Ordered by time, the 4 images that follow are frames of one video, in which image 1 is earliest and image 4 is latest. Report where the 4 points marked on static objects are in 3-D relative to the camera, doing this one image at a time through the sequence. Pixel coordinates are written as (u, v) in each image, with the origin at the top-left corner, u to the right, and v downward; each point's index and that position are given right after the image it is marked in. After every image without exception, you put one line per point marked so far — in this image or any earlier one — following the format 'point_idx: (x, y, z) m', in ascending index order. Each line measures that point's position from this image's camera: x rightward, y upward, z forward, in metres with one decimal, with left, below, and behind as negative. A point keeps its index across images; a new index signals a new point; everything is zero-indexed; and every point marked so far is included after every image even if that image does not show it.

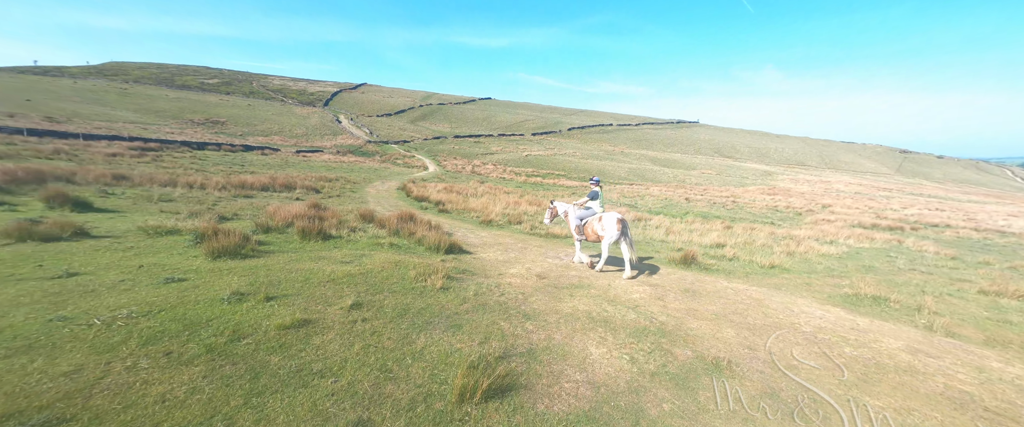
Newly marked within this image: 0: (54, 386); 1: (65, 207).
0: (-3.3, -1.3, +2.7) m
1: (-13.2, +0.2, +10.7) m
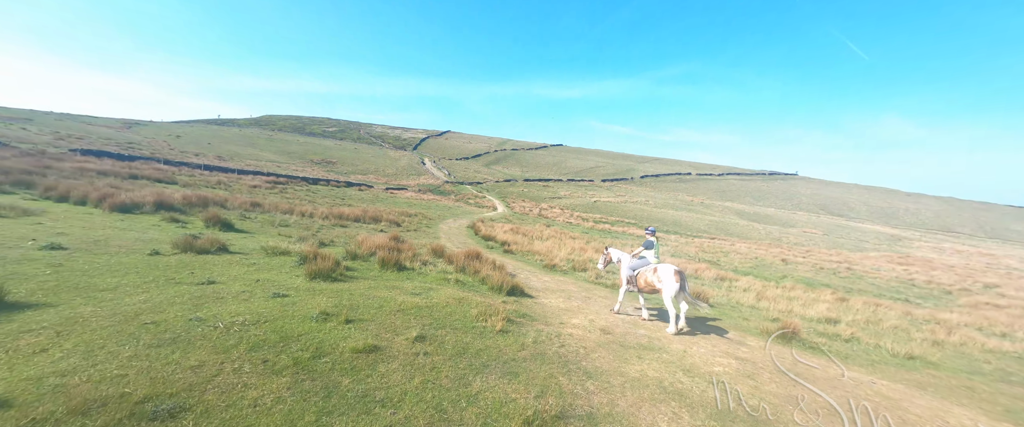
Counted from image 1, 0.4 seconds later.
0: (-2.9, -1.4, +3.1) m
1: (-10.9, -0.4, +13.1) m
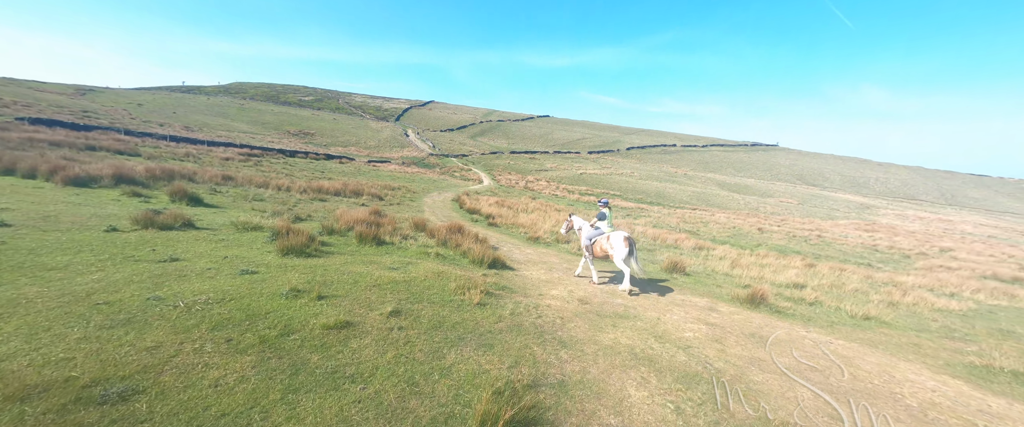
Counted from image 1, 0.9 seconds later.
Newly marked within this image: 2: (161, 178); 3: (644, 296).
0: (-3.1, -1.2, +3.0) m
1: (-11.6, +0.5, +12.5) m
2: (-16.2, +1.6, +16.7) m
3: (+2.8, -1.8, +7.6) m
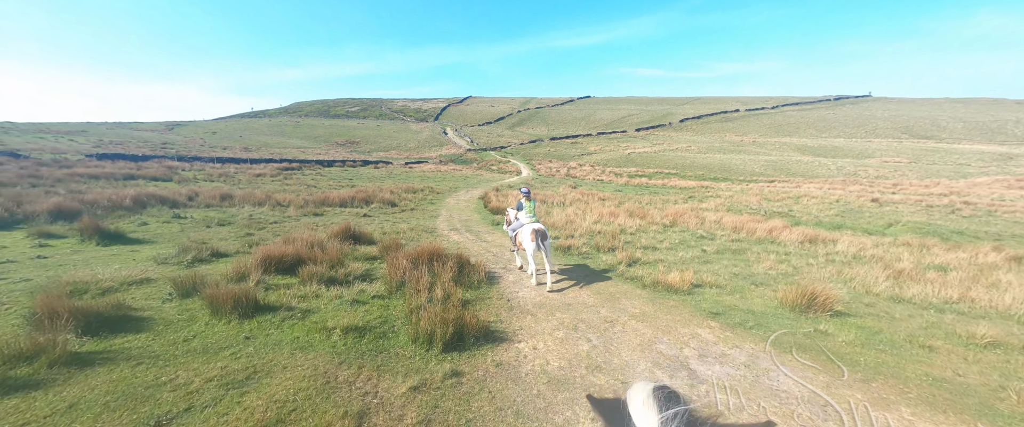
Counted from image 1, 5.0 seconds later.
0: (-4.1, -2.0, -0.8) m
1: (-11.3, -0.7, +9.7) m
2: (-15.4, +0.2, +14.4) m
3: (+2.4, -1.9, +3.0) m
